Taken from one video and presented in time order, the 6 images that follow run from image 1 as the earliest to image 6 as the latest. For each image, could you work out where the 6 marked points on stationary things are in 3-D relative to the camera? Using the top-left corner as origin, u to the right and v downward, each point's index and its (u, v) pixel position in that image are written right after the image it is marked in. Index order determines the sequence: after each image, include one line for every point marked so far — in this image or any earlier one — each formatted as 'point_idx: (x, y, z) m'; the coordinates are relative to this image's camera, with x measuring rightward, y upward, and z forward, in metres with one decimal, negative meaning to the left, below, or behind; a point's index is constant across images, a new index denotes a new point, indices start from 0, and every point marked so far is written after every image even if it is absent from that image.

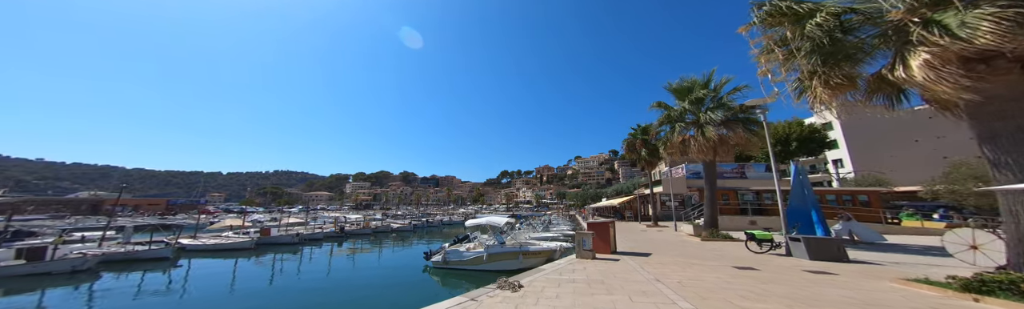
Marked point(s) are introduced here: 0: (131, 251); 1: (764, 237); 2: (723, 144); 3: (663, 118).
0: (-26.6, -6.7, +20.1) m
1: (+6.8, -2.2, +7.5) m
2: (+8.5, +0.4, +11.2) m
3: (+7.5, +1.8, +14.1) m
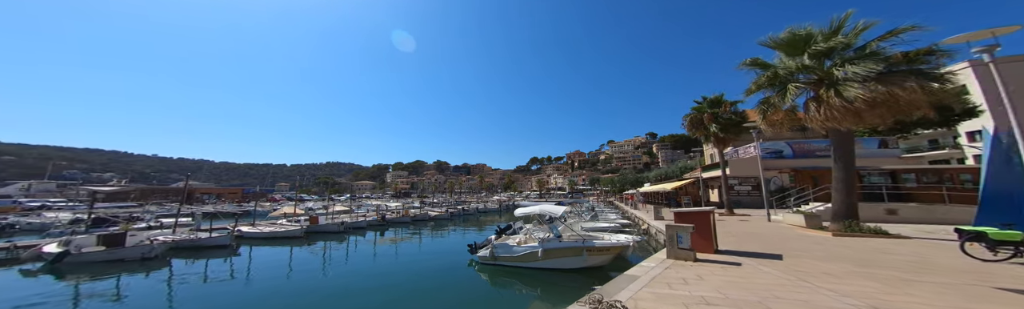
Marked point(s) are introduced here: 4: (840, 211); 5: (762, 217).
0: (-23.2, -6.2, +21.1) m
1: (+8.4, -1.4, +4.8) m
2: (+10.5, +1.4, +8.2) m
3: (+9.8, +2.9, +11.0) m
4: (+10.4, -1.8, +9.0) m
5: (+12.4, -3.1, +14.0) m
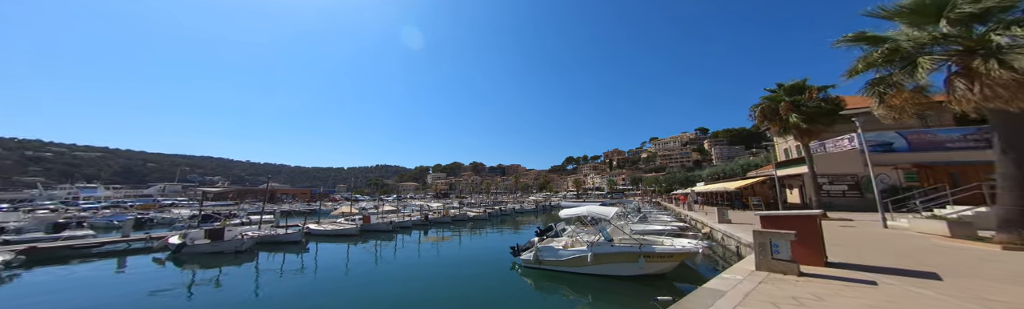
0: (-19.6, -6.5, +23.2) m
1: (+9.6, -1.2, +3.0) m
2: (+12.0, +1.7, +6.1) m
3: (+11.7, +3.1, +9.0) m
4: (+12.1, -1.5, +6.9) m
5: (+14.7, -2.8, +11.6) m
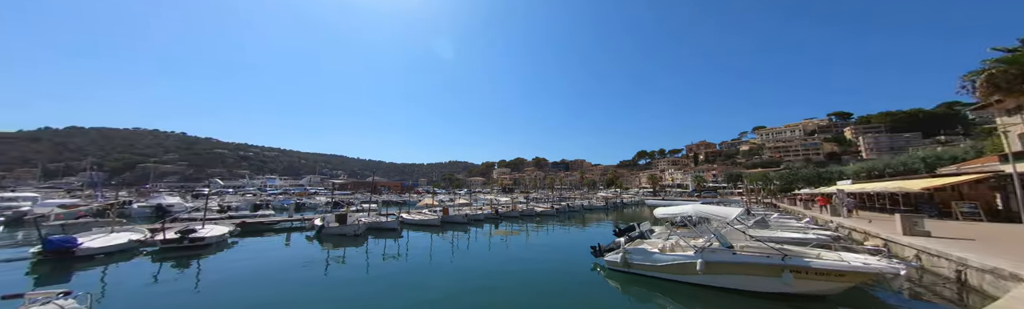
0: (-11.7, -6.2, +26.2) m
1: (+11.4, -0.9, -0.8) m
2: (+14.5, +2.1, +1.6) m
3: (+14.9, +3.6, +4.5) m
4: (+14.8, -1.1, +2.4) m
5: (+18.6, -2.3, +6.3) m
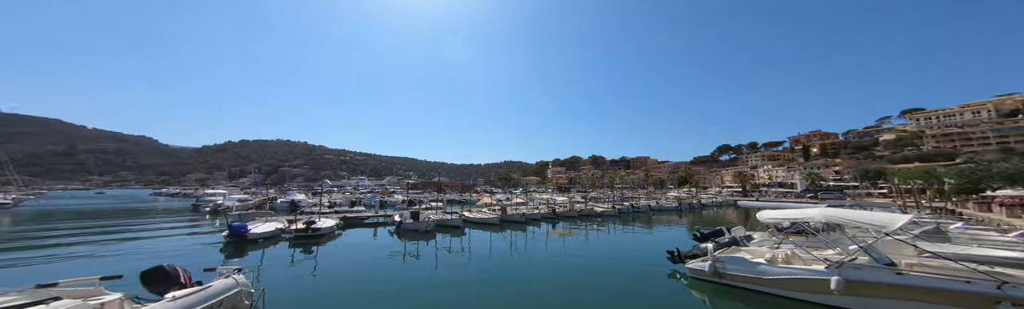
0: (-3.8, -6.3, +27.2) m
1: (+13.1, -0.6, -4.0) m
2: (+16.5, +2.4, -2.3) m
3: (+17.5, +3.9, +0.4) m
4: (+17.1, -0.8, -1.6) m
5: (+21.6, -1.8, +1.5) m
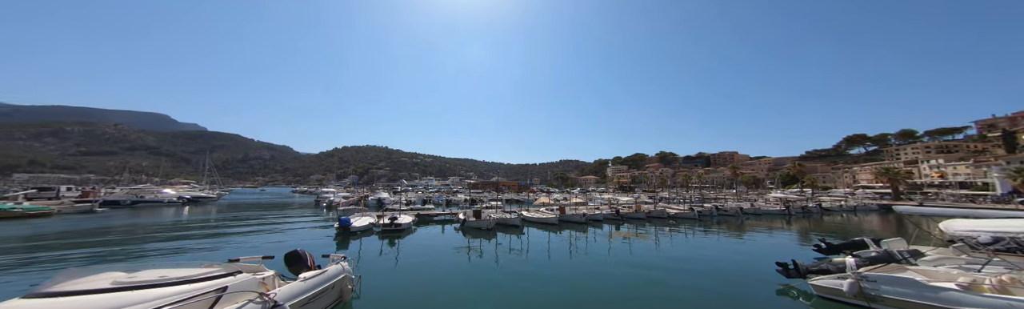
0: (+4.9, -6.1, +26.1) m
1: (+14.2, -0.1, -8.0) m
2: (+17.8, +3.0, -7.2) m
3: (+19.3, +4.6, -4.7) m
4: (+18.6, -0.1, -6.6) m
5: (+23.7, -1.1, -4.6) m
